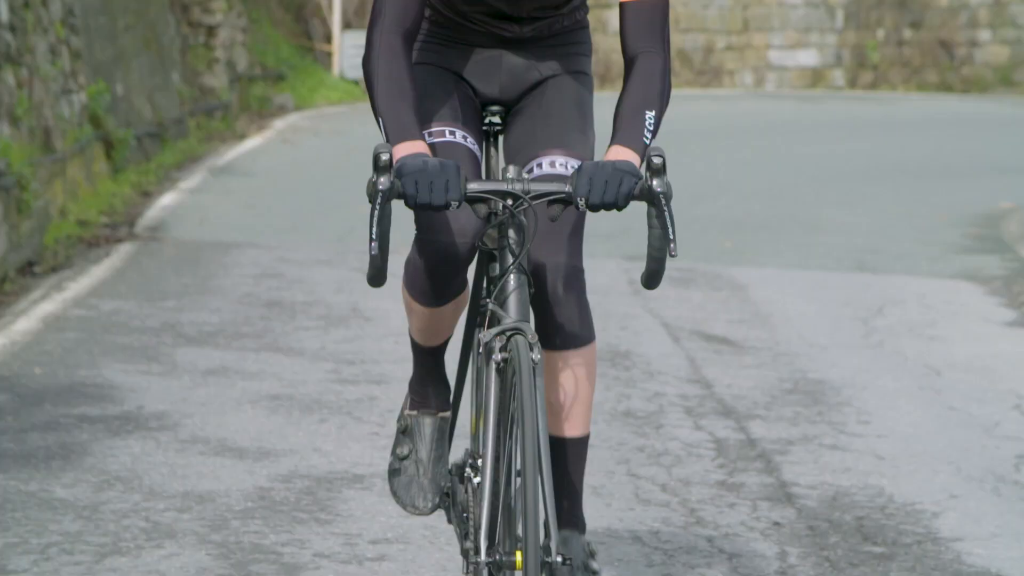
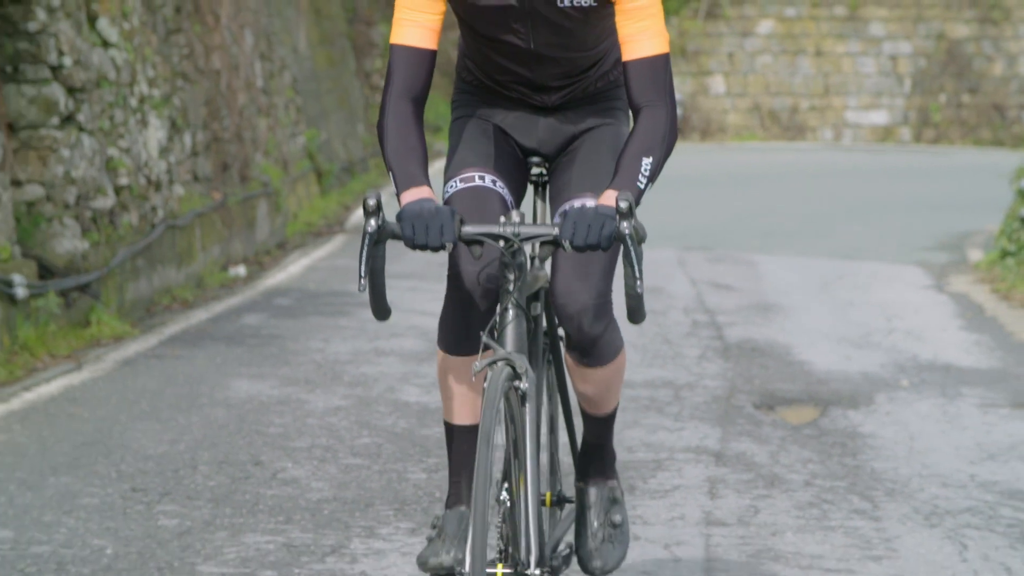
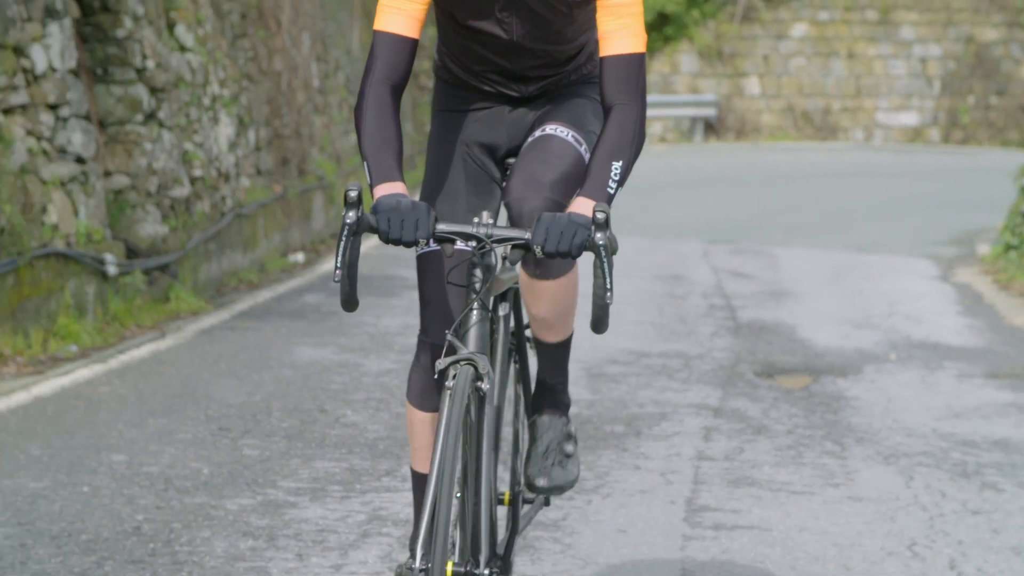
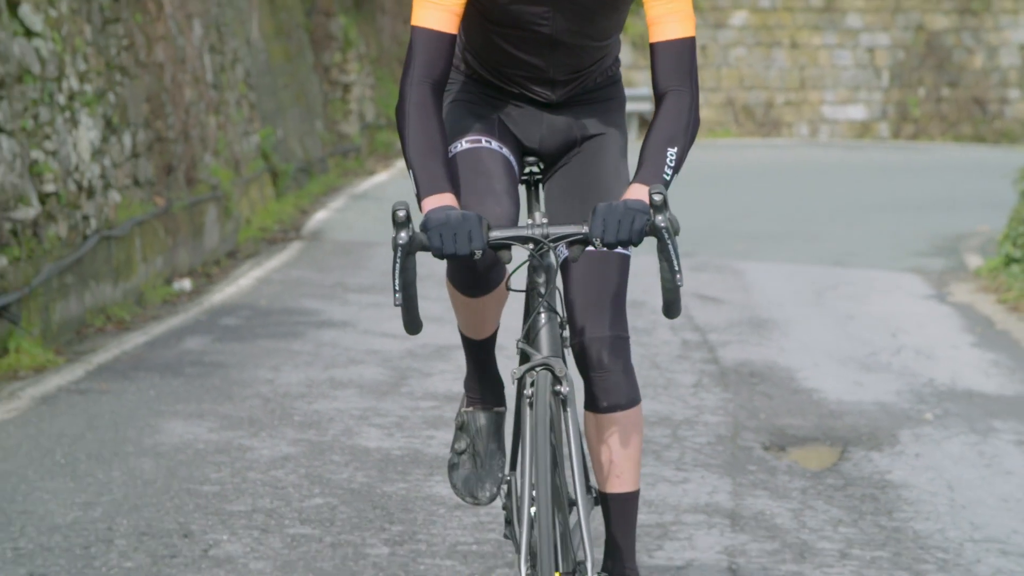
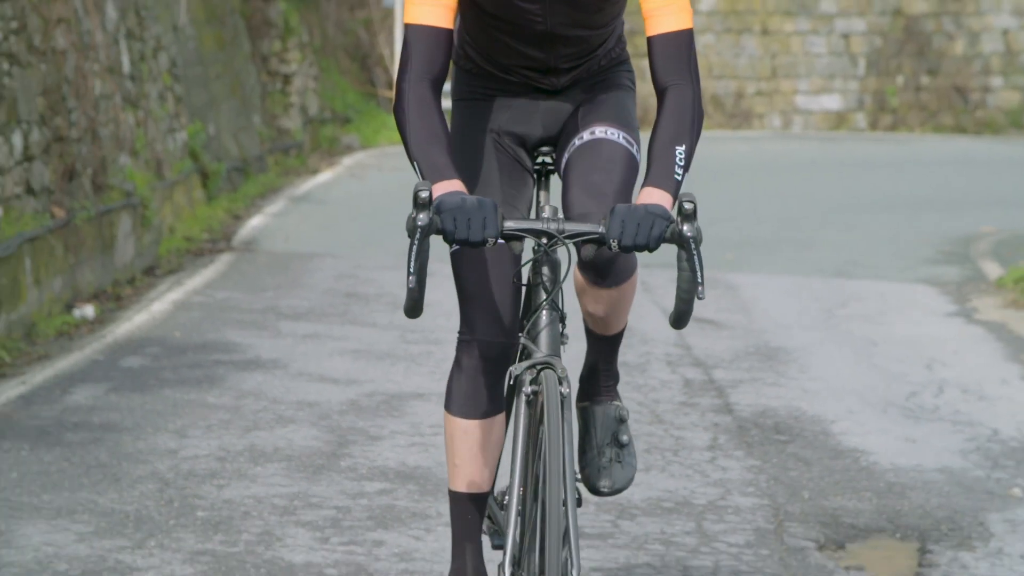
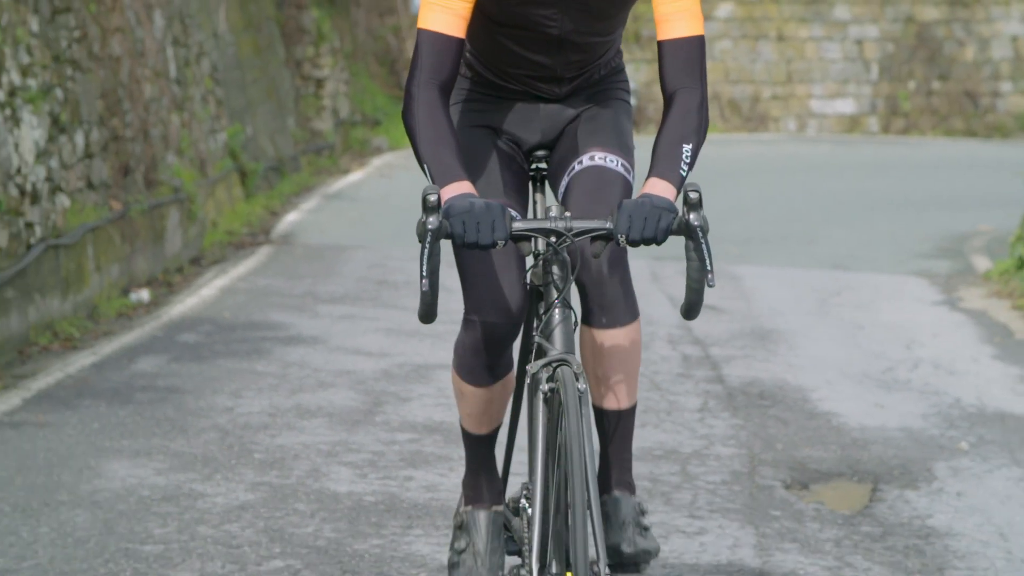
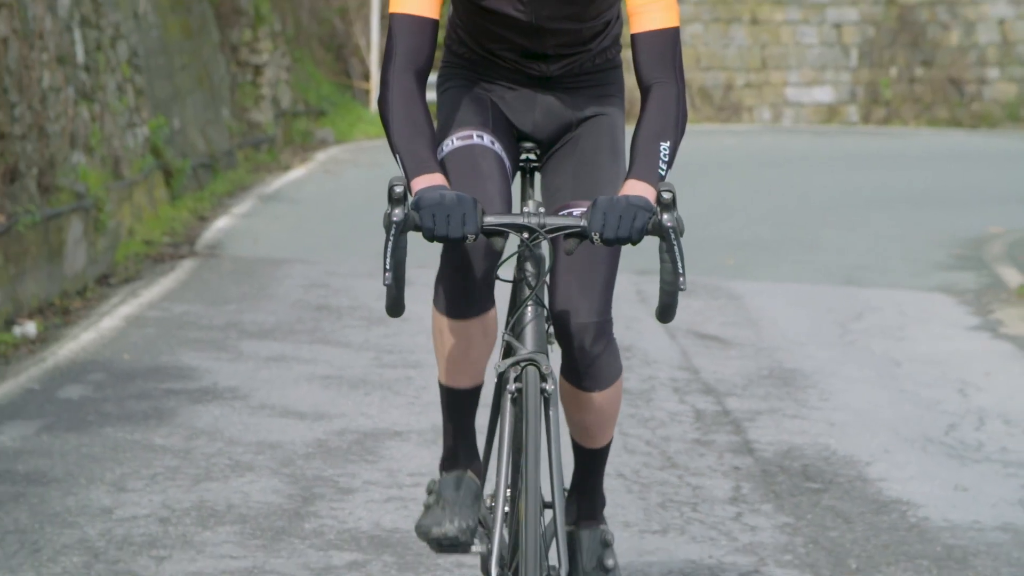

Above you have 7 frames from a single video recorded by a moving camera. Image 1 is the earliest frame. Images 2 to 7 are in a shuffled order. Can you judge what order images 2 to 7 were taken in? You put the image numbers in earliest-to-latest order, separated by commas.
7, 5, 6, 4, 2, 3
